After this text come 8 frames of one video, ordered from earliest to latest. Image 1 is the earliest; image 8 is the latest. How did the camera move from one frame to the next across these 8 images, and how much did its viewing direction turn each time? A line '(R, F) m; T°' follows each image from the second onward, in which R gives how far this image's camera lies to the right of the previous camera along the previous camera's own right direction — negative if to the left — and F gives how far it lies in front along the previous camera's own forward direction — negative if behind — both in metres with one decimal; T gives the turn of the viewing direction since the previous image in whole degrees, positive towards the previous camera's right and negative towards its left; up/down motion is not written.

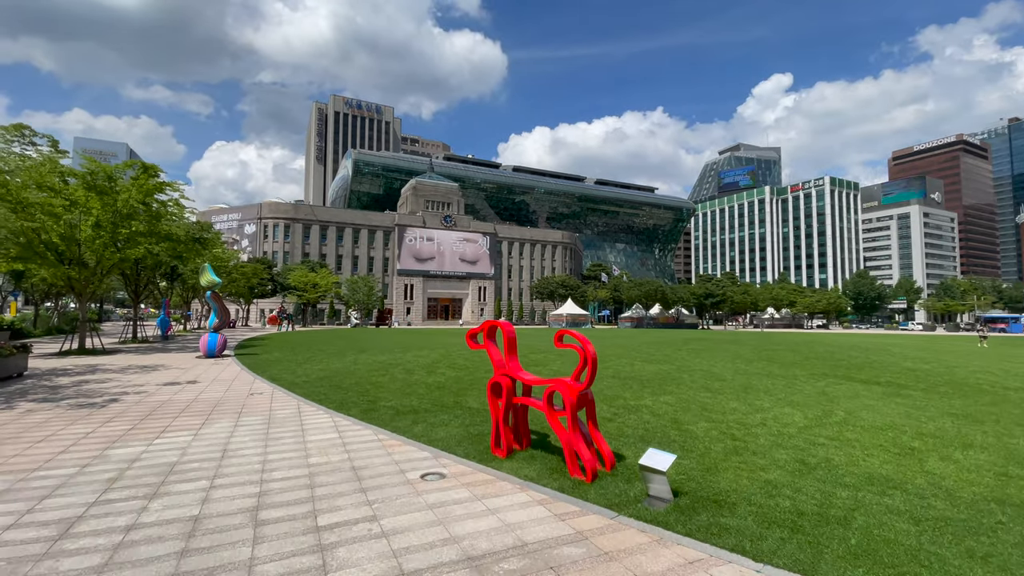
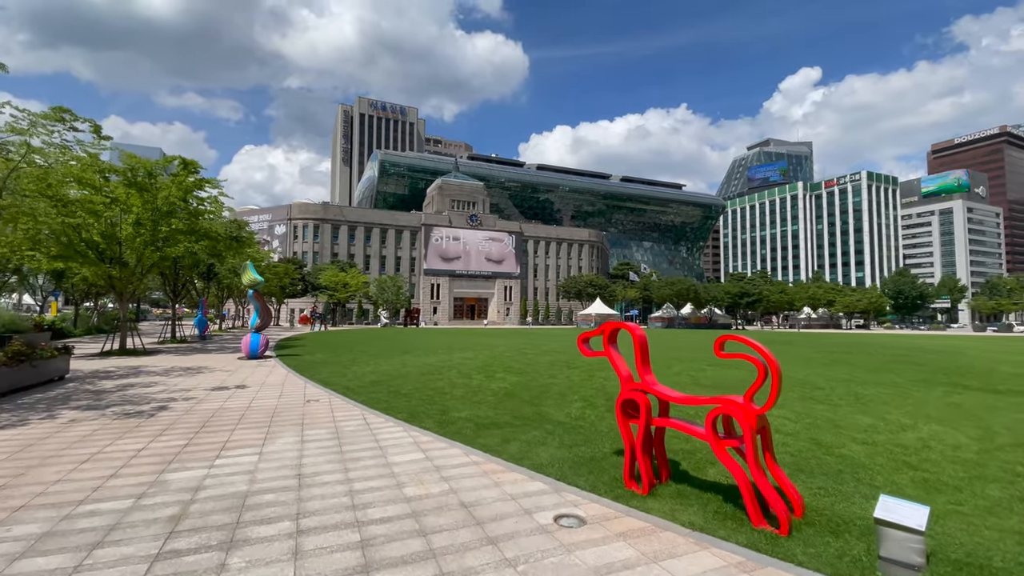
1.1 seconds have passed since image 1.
(-1.2, +1.2) m; -3°
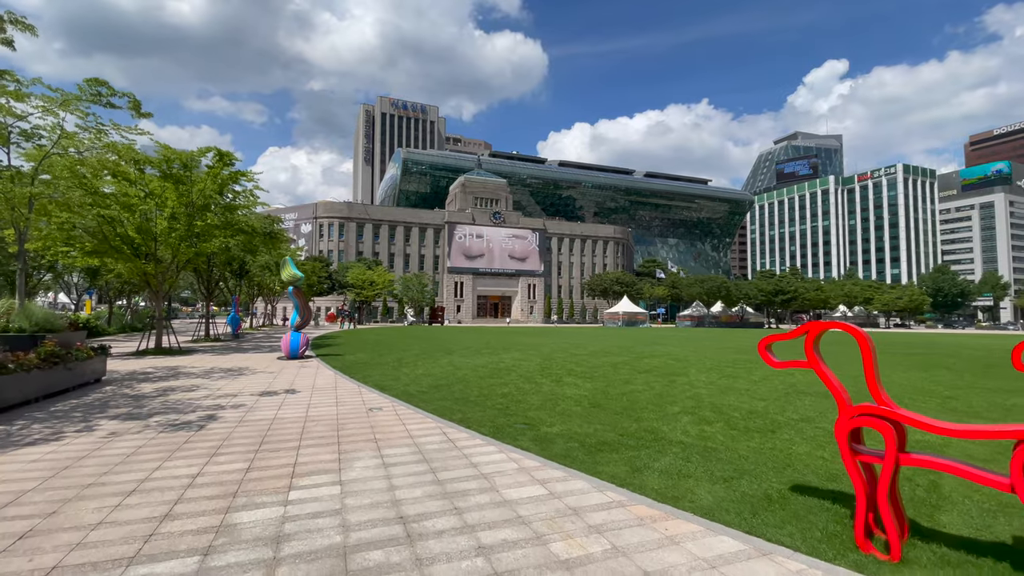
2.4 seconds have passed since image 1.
(-1.3, +1.3) m; -2°
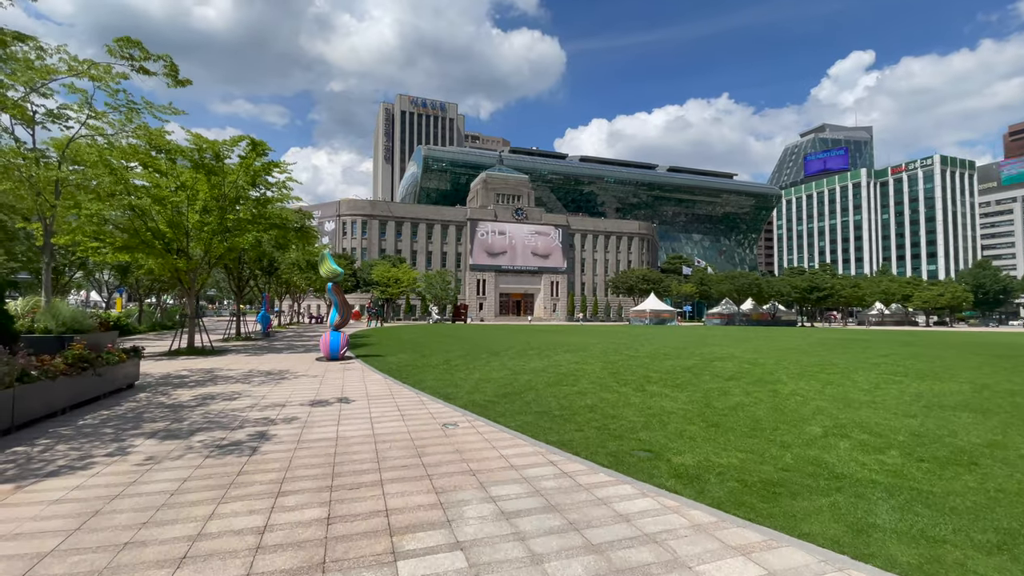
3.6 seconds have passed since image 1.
(-1.3, +1.4) m; -2°
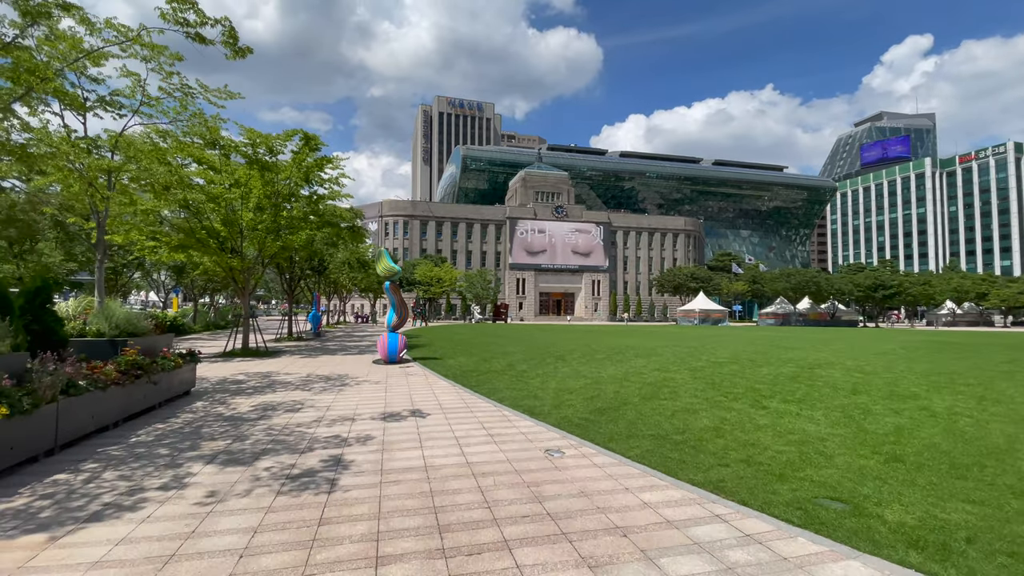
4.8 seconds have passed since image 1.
(-1.0, +1.3) m; -4°
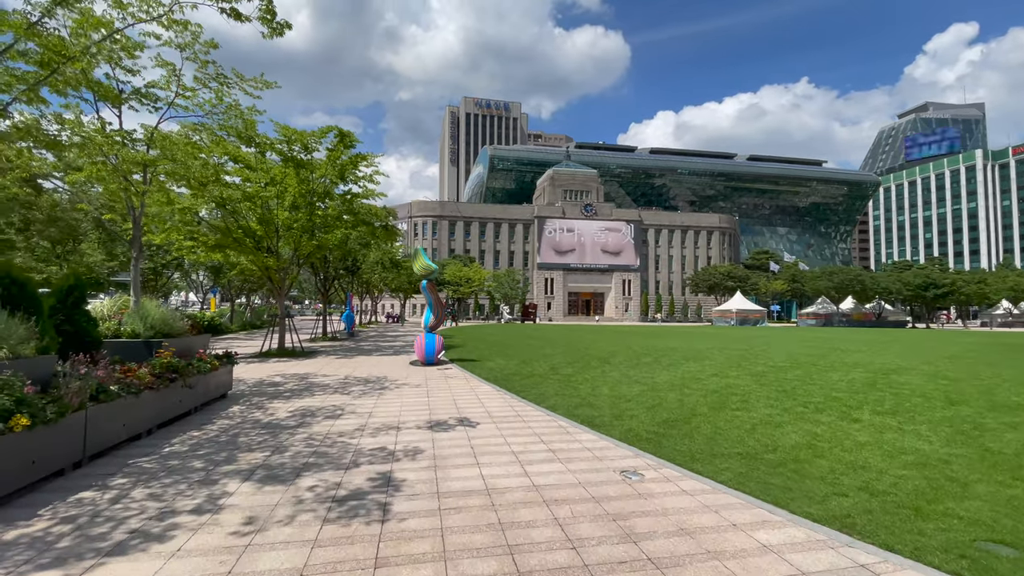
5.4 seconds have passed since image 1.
(-0.5, +0.7) m; -3°
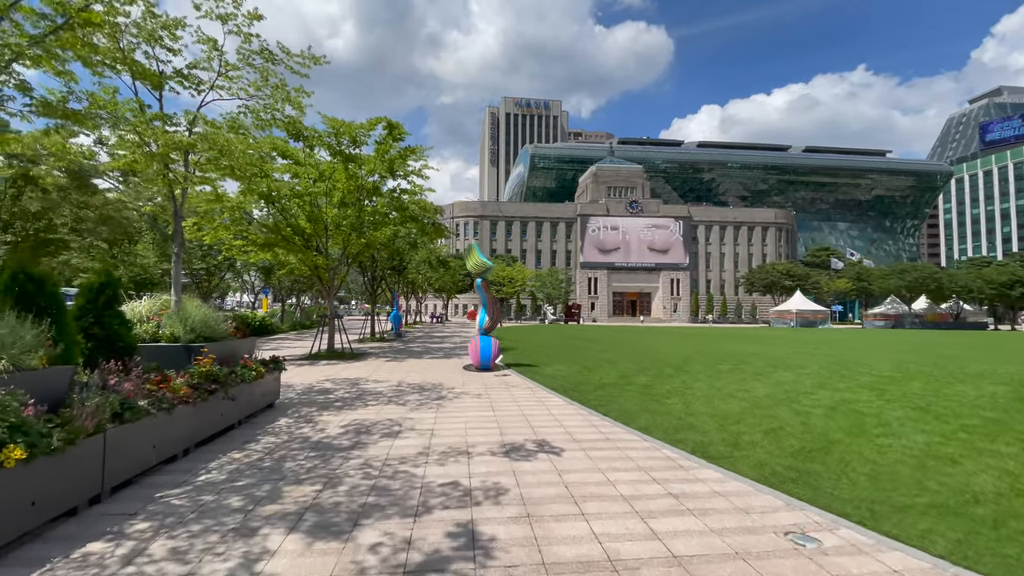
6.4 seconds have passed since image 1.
(-0.7, +1.3) m; -5°
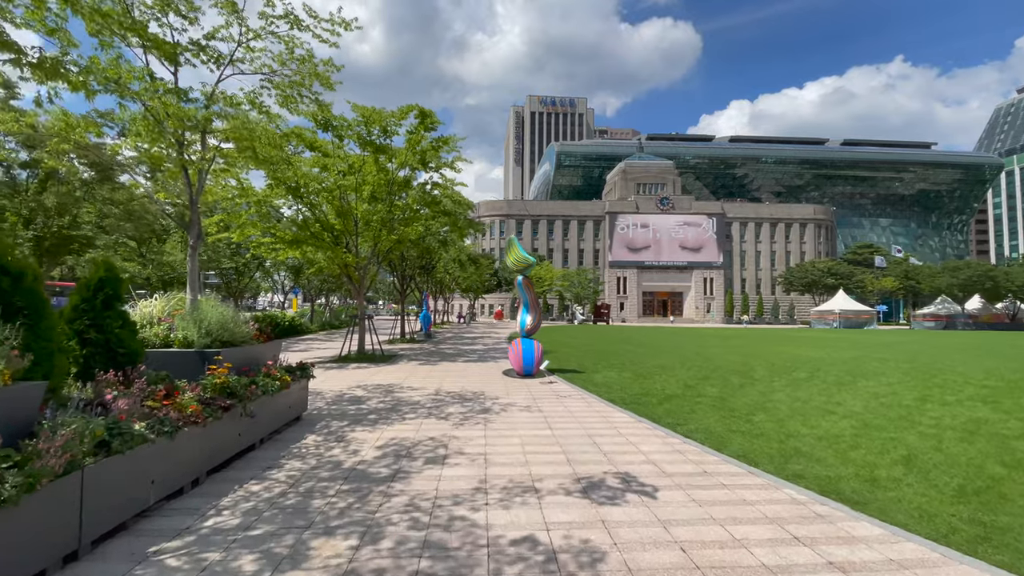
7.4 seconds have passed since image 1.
(-0.5, +1.2) m; -3°
